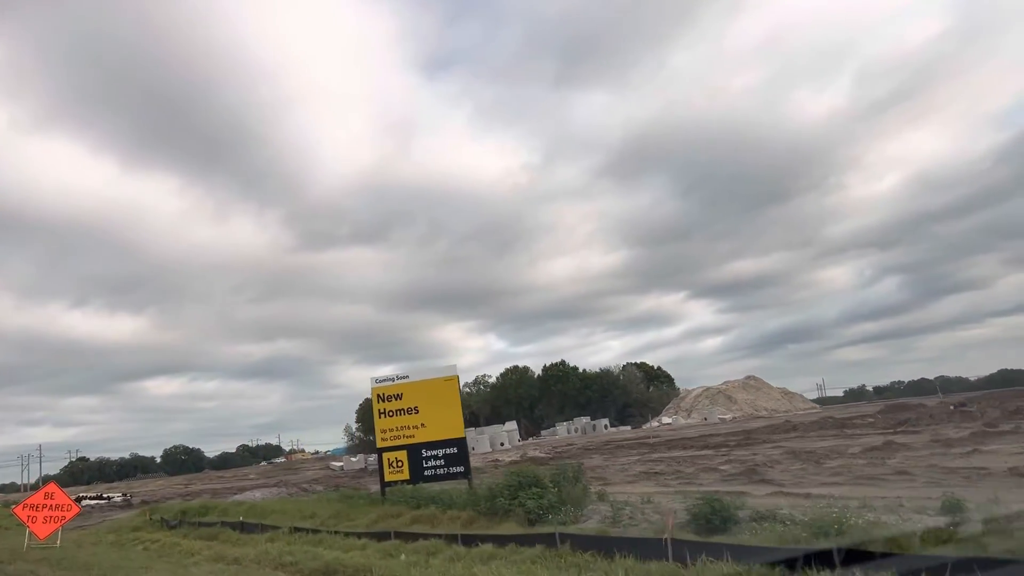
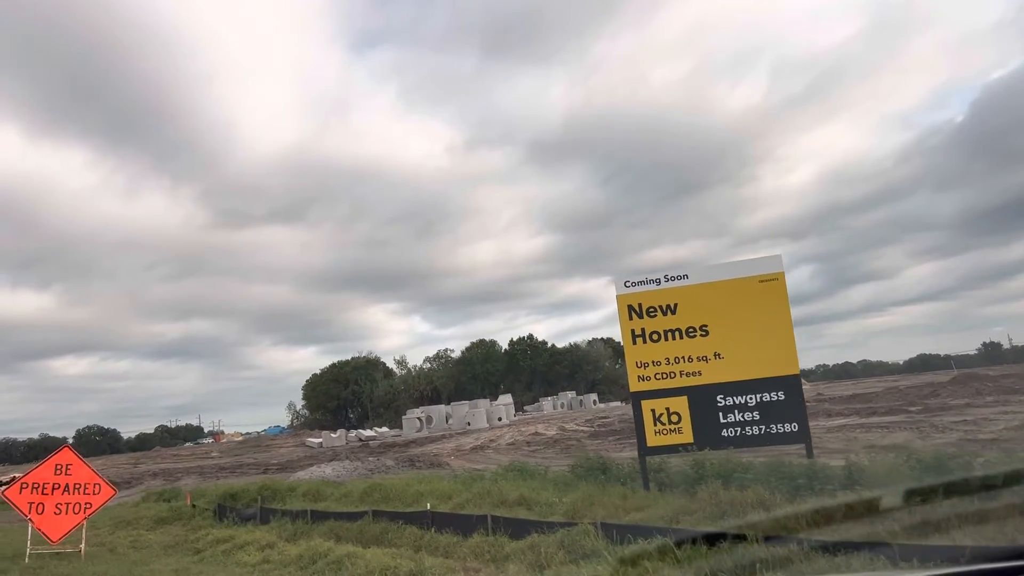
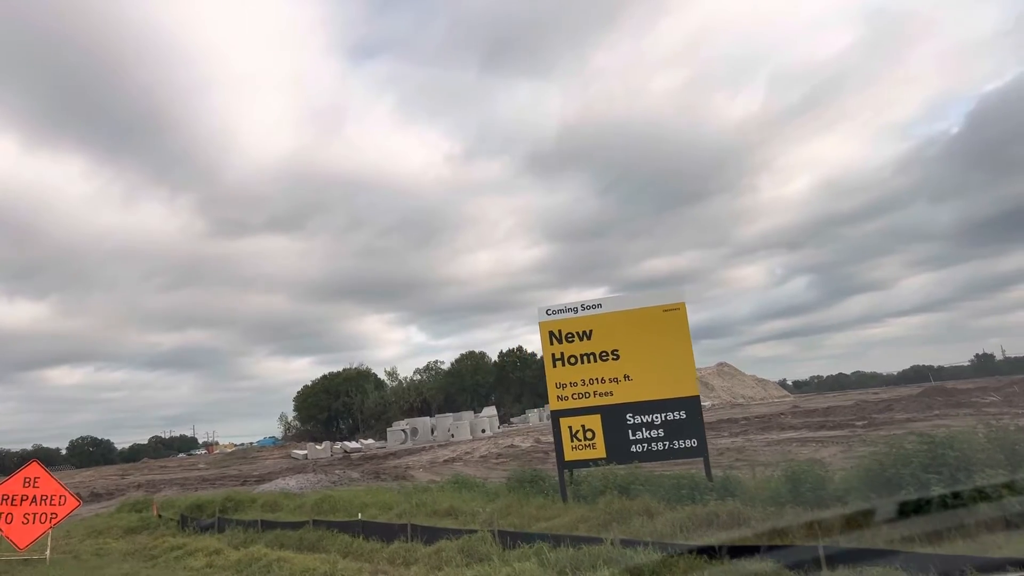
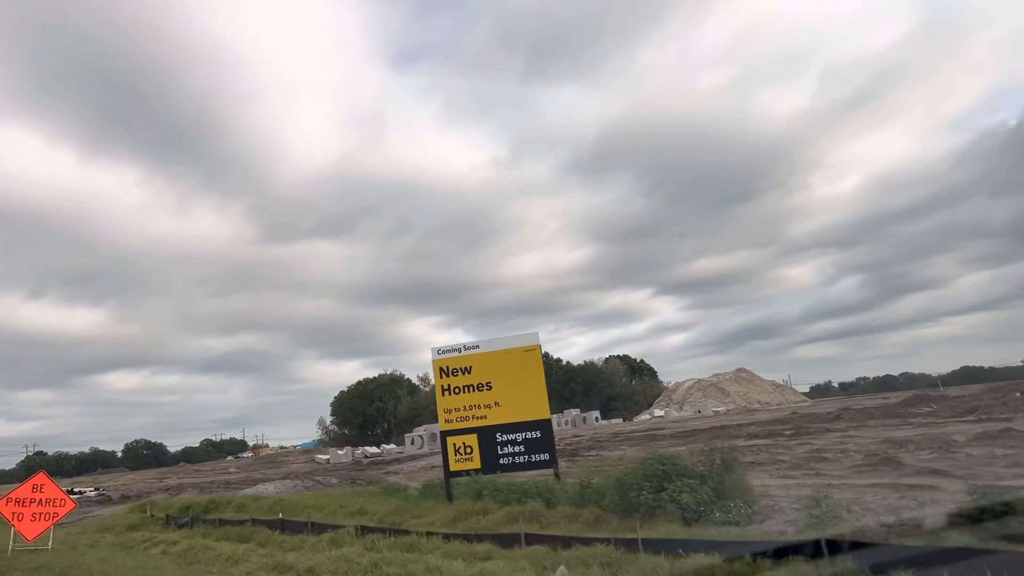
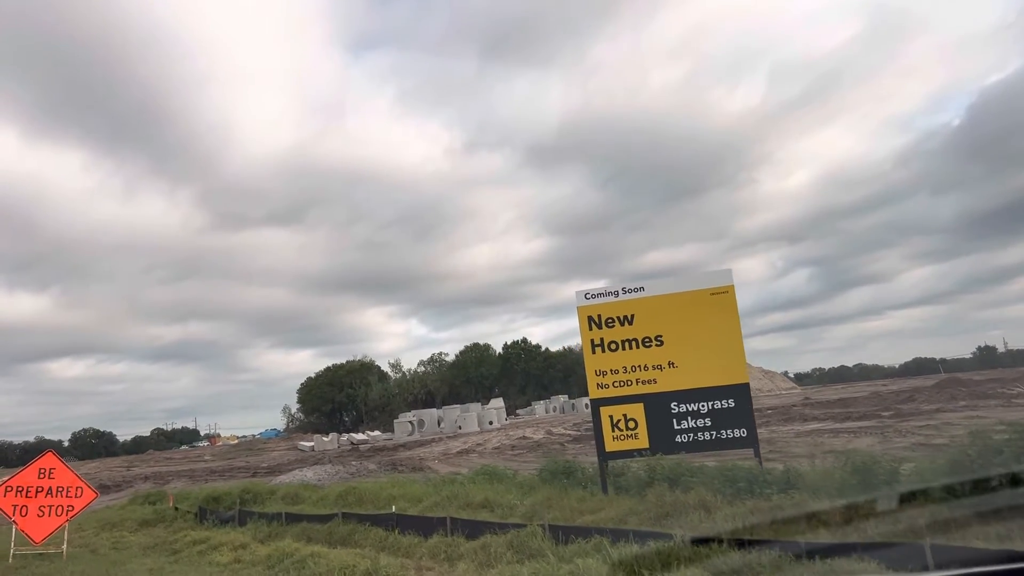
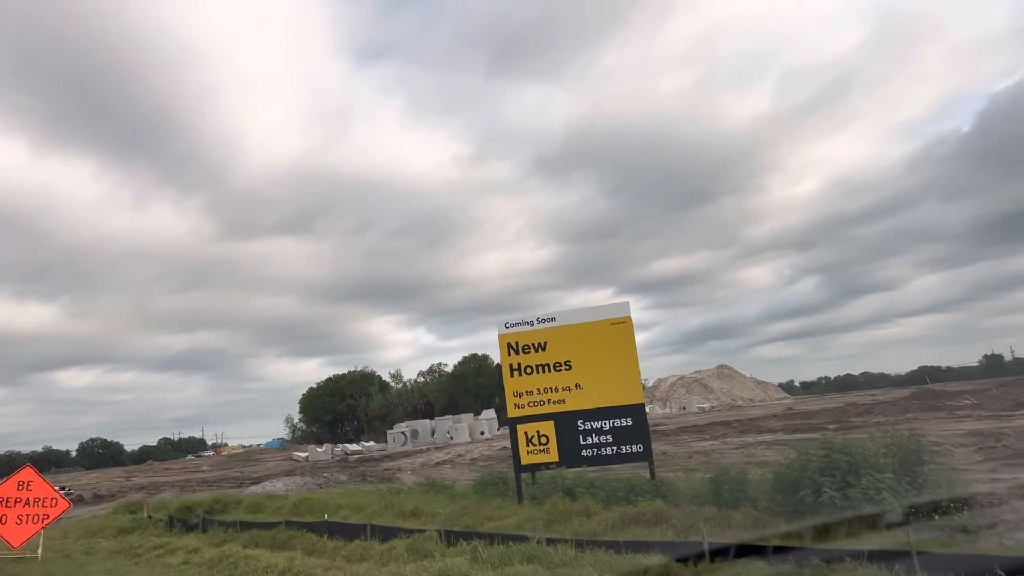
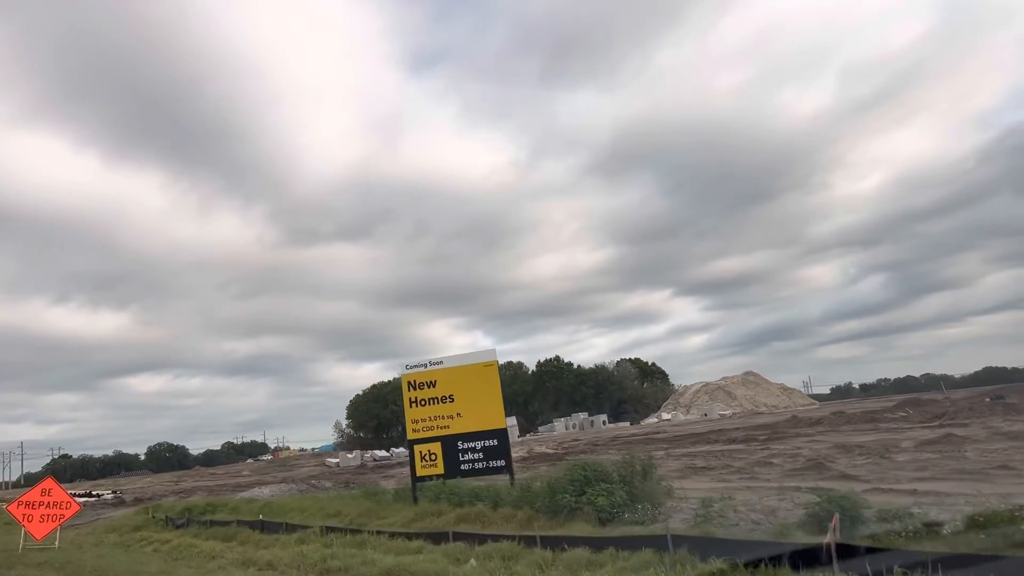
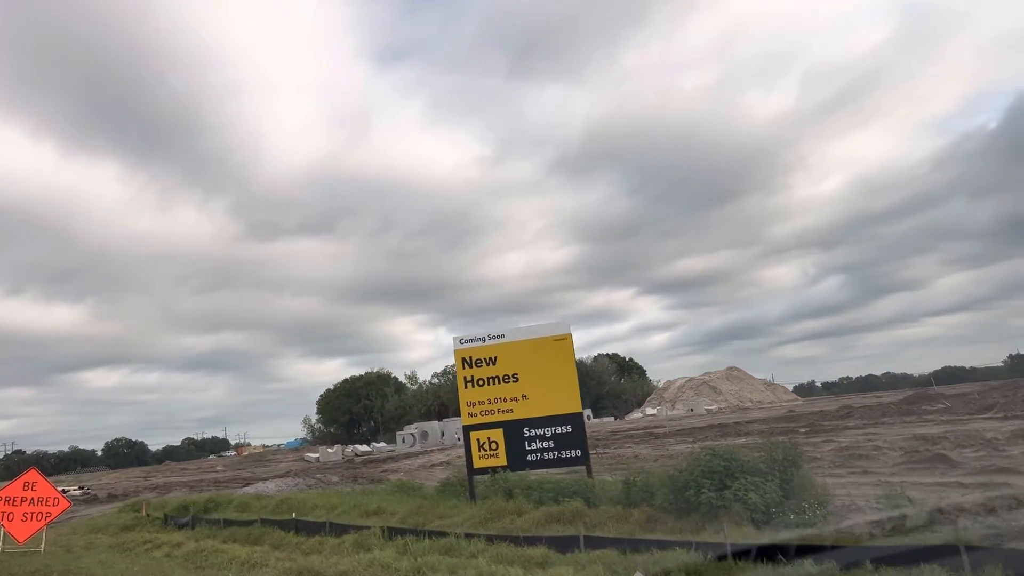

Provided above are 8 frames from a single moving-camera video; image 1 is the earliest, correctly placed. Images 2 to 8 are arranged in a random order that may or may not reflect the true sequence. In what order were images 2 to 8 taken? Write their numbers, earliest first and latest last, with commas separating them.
7, 4, 8, 6, 3, 5, 2
